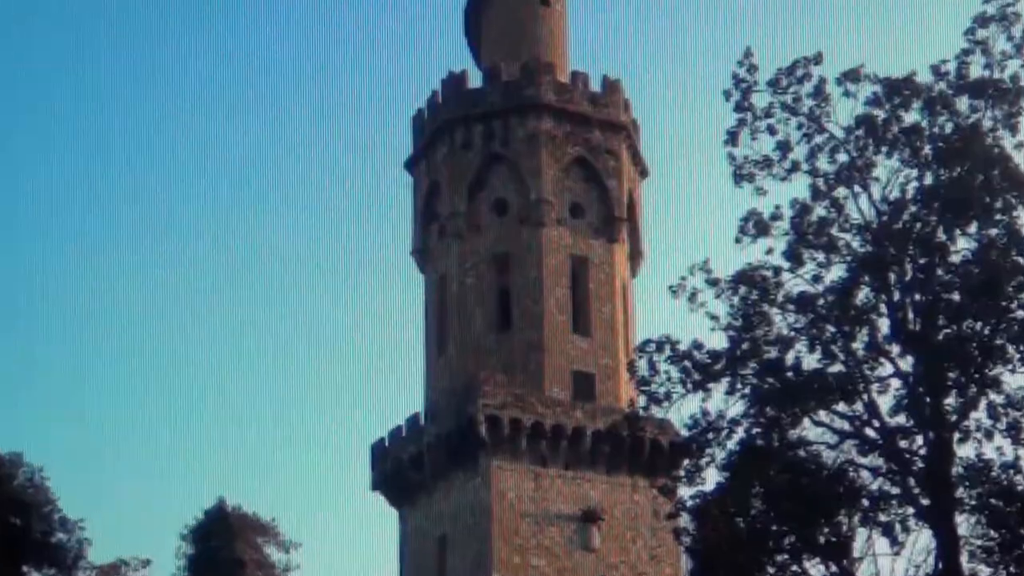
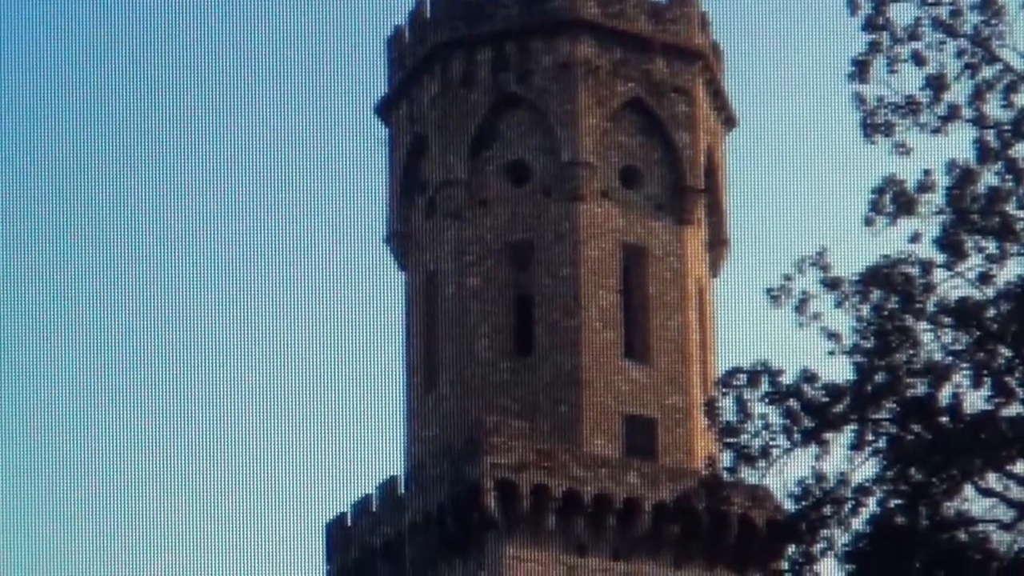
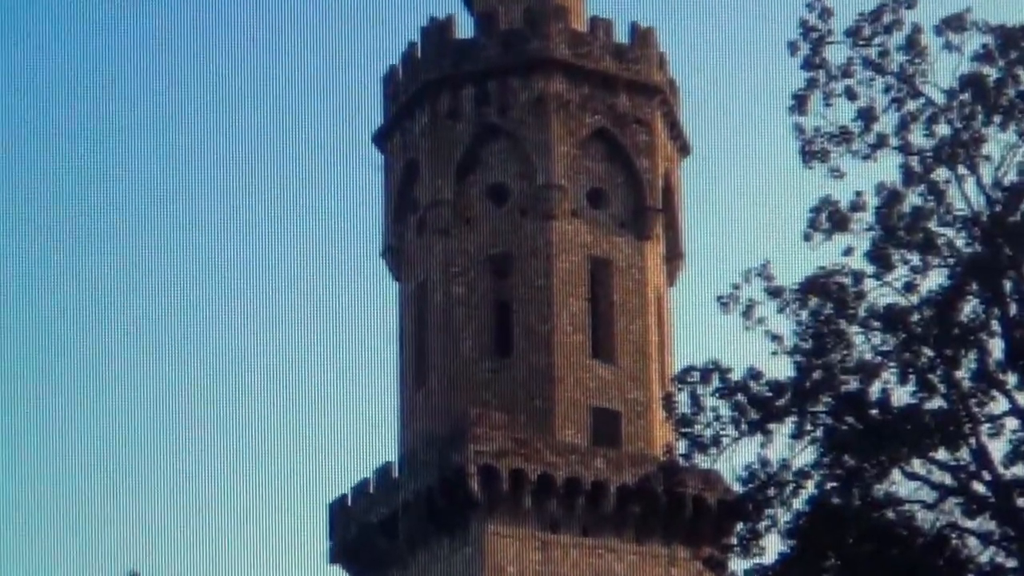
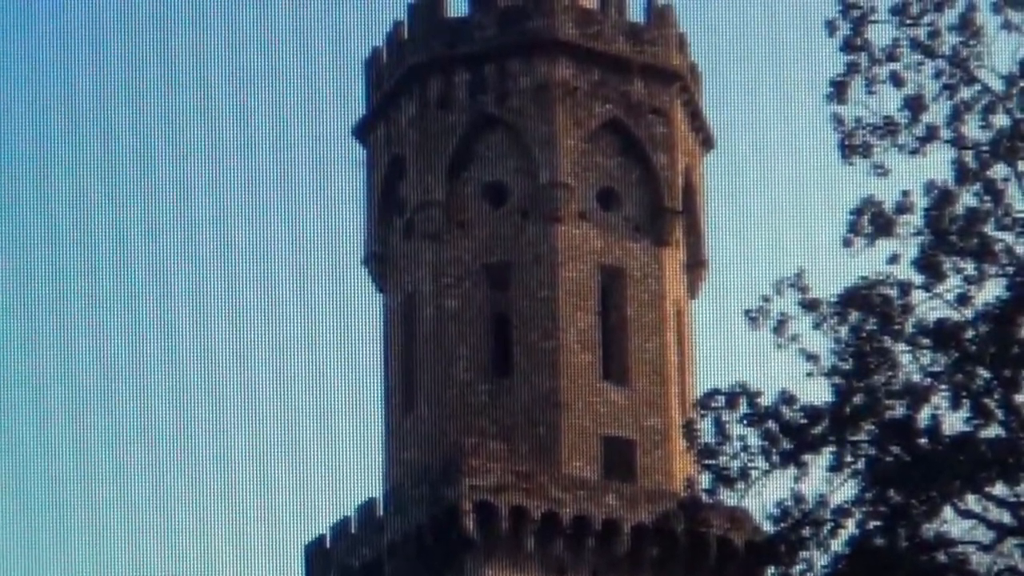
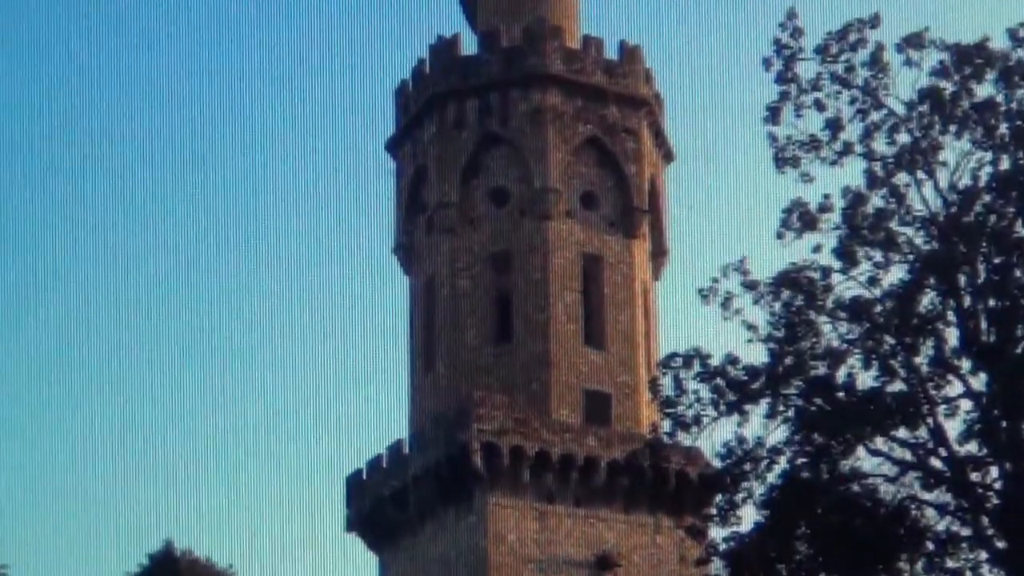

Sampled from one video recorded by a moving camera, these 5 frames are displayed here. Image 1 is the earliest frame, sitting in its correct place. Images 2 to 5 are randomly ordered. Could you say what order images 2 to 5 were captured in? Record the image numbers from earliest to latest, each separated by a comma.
5, 3, 4, 2
